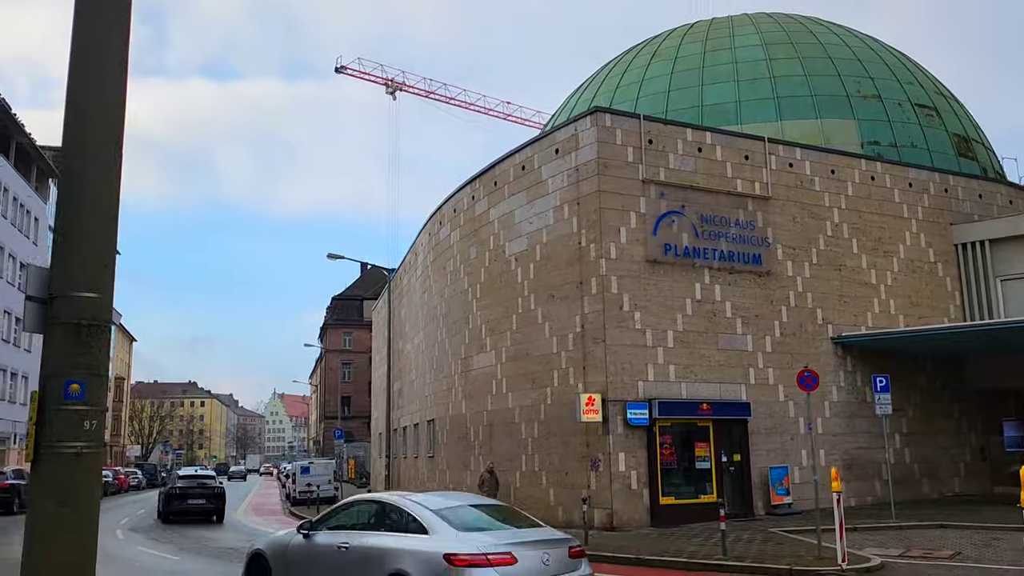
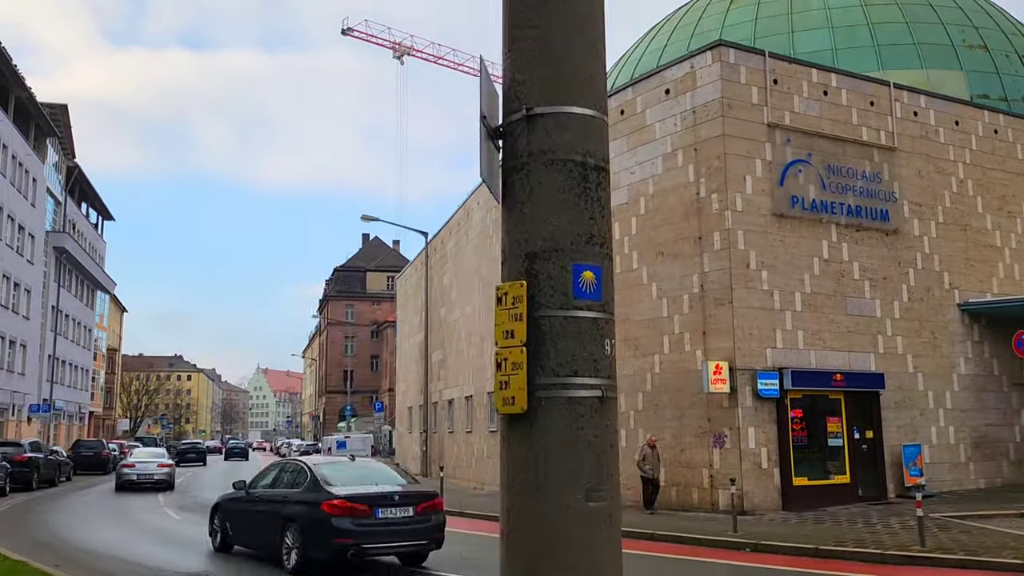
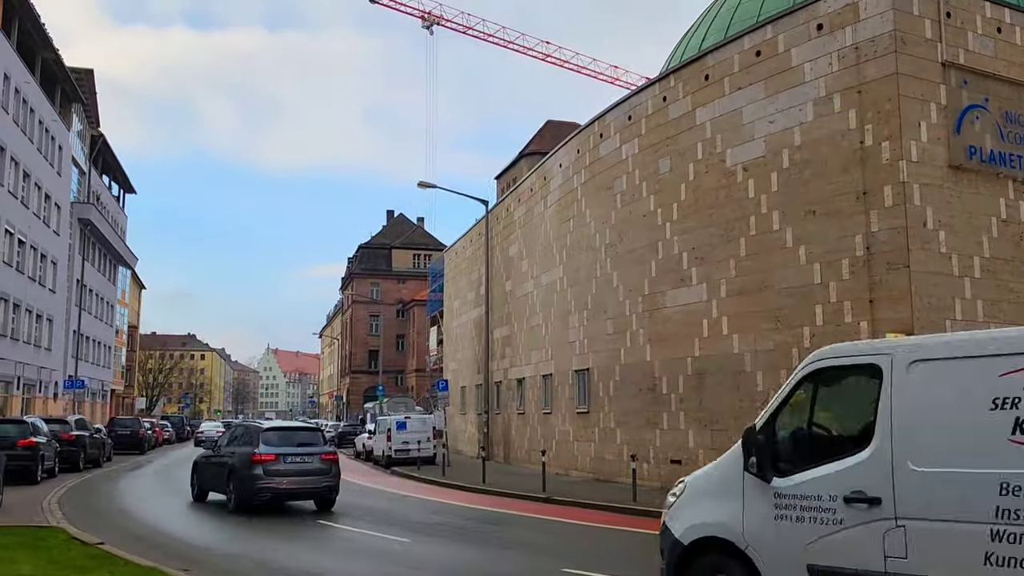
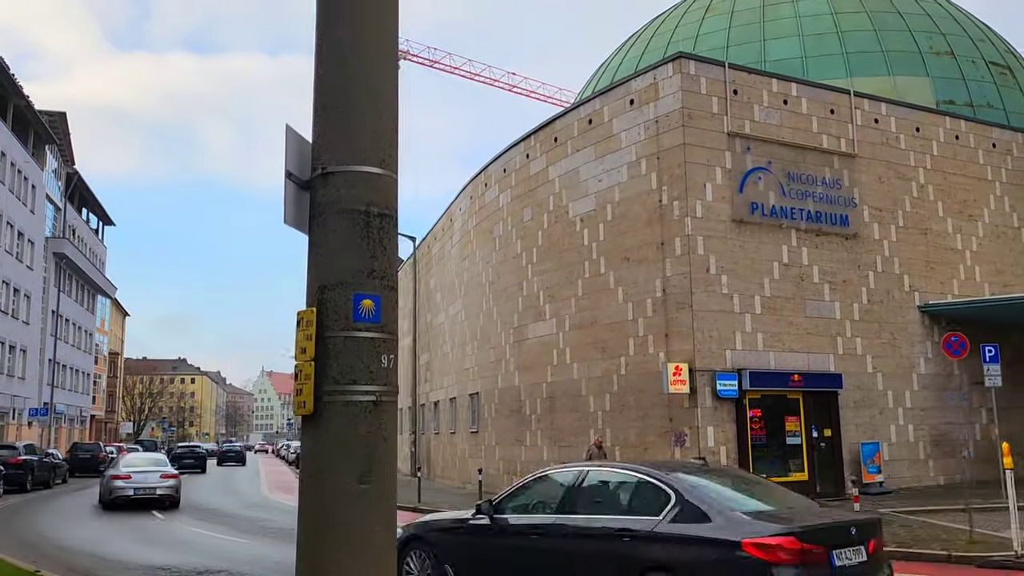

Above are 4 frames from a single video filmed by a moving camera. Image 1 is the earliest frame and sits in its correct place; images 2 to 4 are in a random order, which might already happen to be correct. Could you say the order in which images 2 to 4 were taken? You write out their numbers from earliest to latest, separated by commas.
4, 2, 3
